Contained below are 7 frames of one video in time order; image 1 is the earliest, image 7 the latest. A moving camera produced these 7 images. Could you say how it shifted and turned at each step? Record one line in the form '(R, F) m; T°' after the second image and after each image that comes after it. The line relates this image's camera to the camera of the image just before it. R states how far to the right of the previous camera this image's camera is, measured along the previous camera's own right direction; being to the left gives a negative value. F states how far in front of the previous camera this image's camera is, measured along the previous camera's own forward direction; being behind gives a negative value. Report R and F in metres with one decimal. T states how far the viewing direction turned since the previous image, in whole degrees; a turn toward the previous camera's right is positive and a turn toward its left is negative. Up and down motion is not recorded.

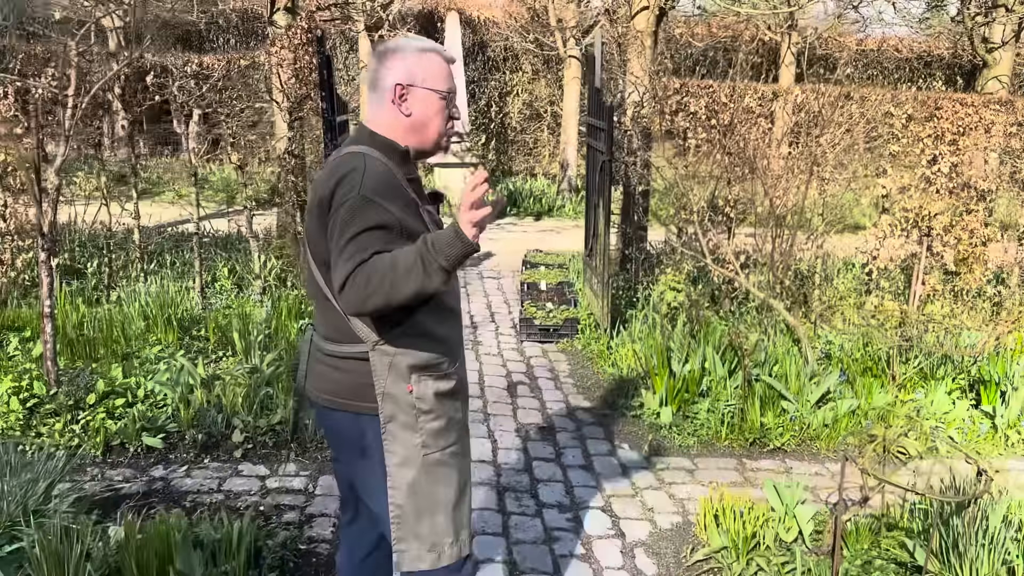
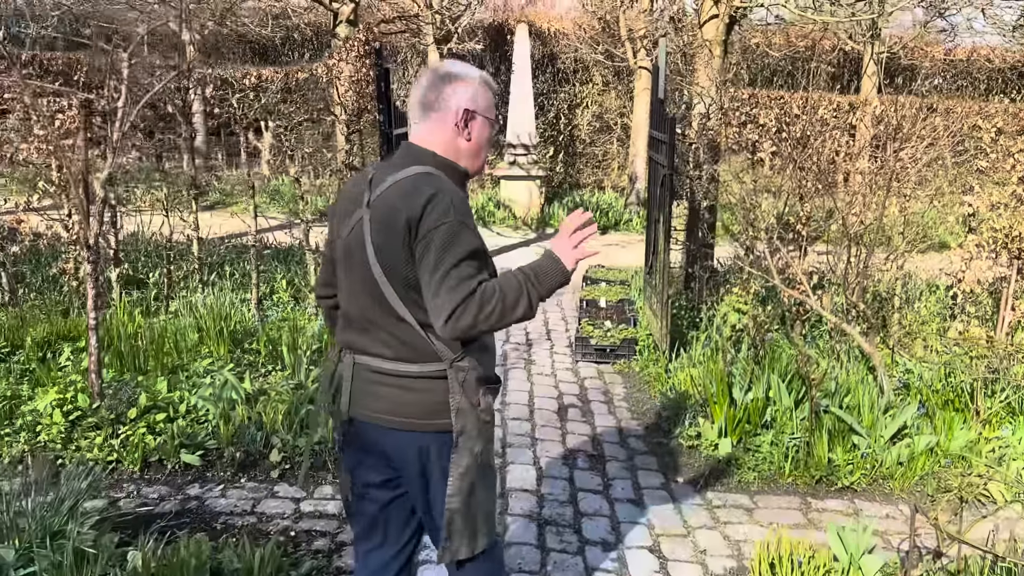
(+0.1, +0.2) m; -5°
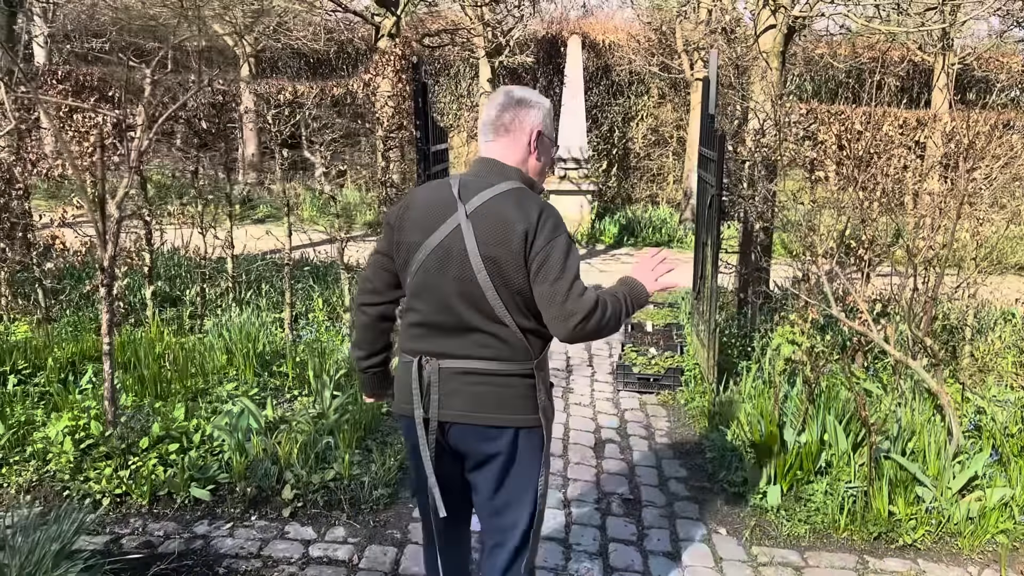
(+0.1, +0.3) m; -4°
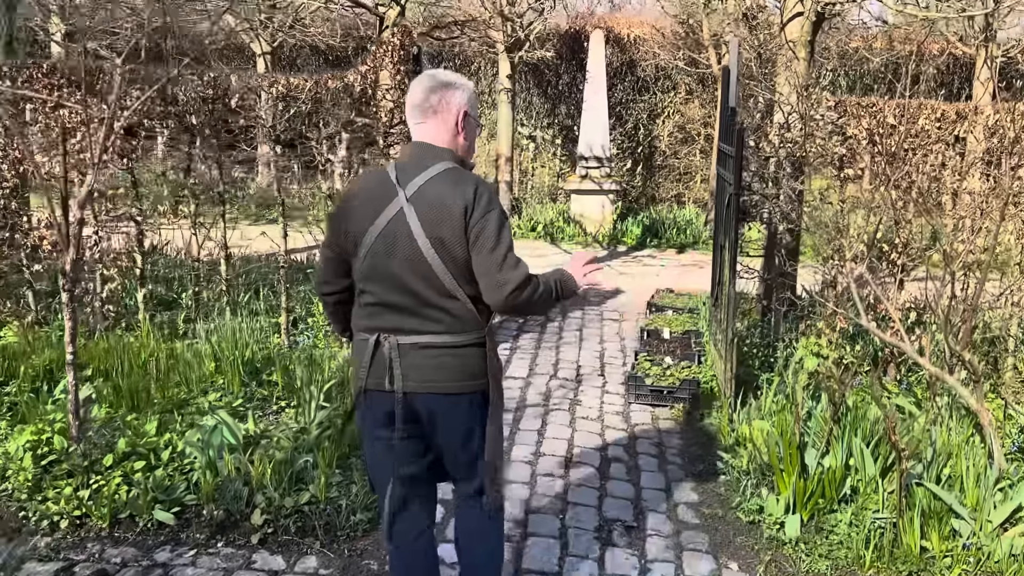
(+0.2, +0.3) m; -2°
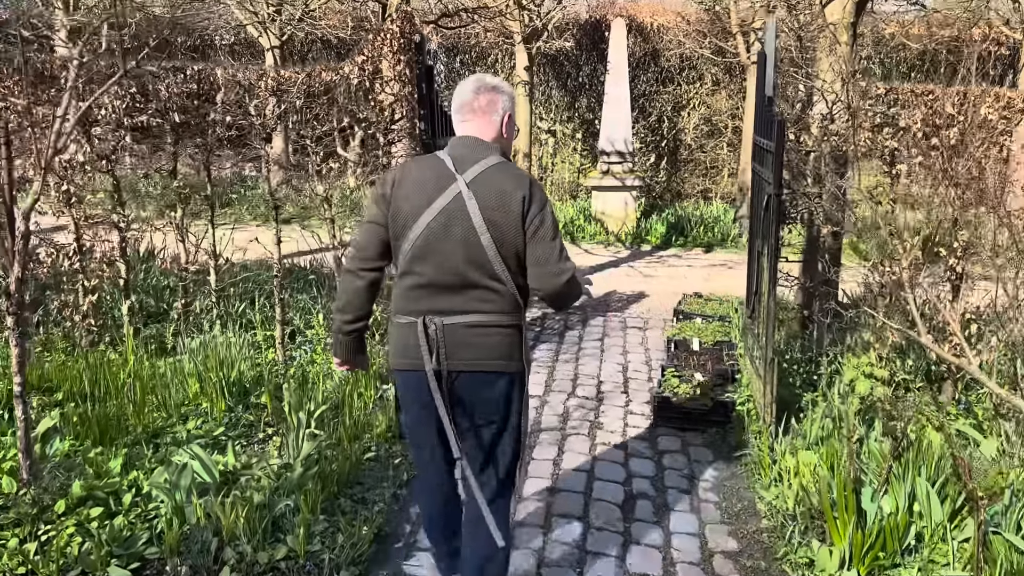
(+0.1, +0.5) m; -2°
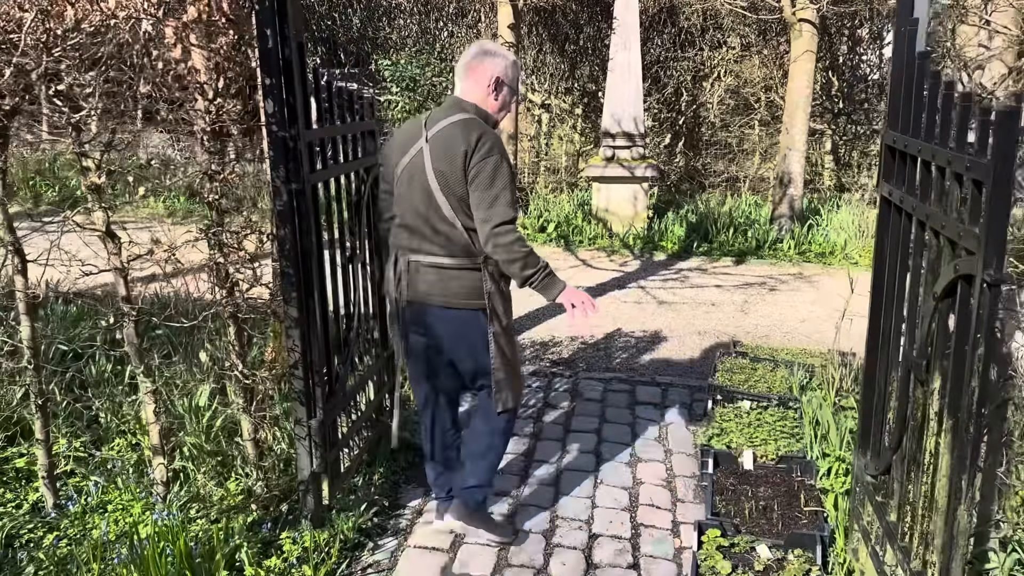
(+0.3, +2.1) m; 0°
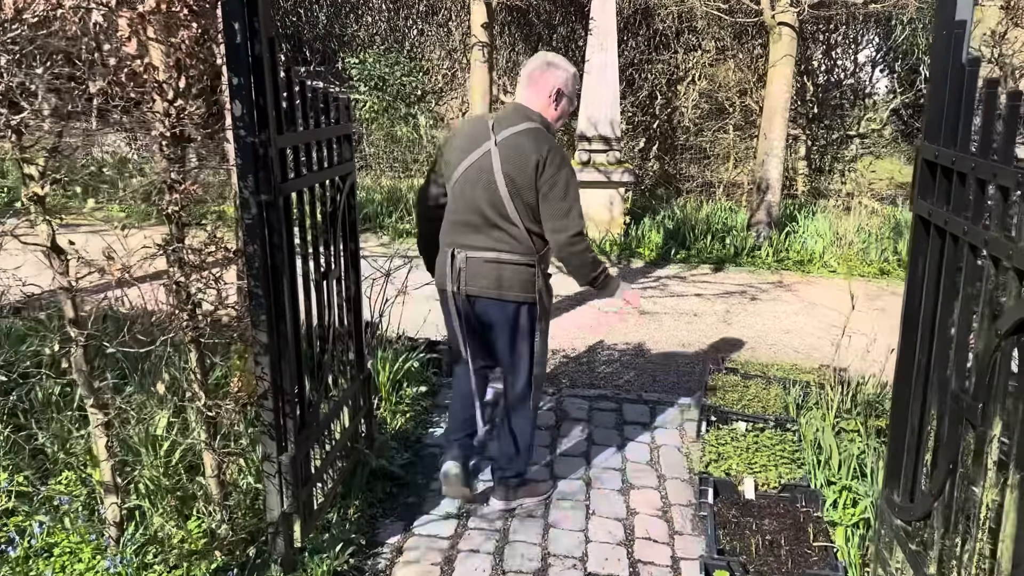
(-0.1, +0.2) m; +2°
